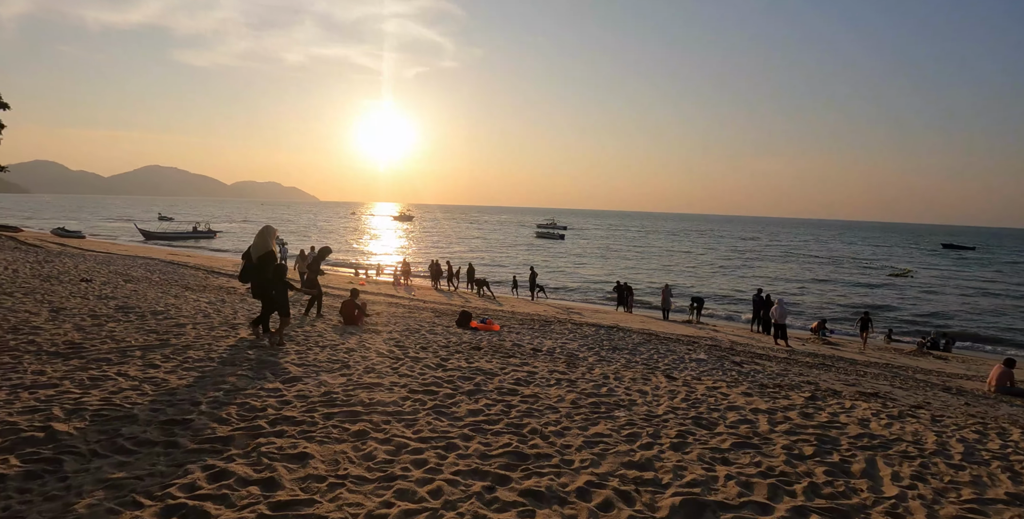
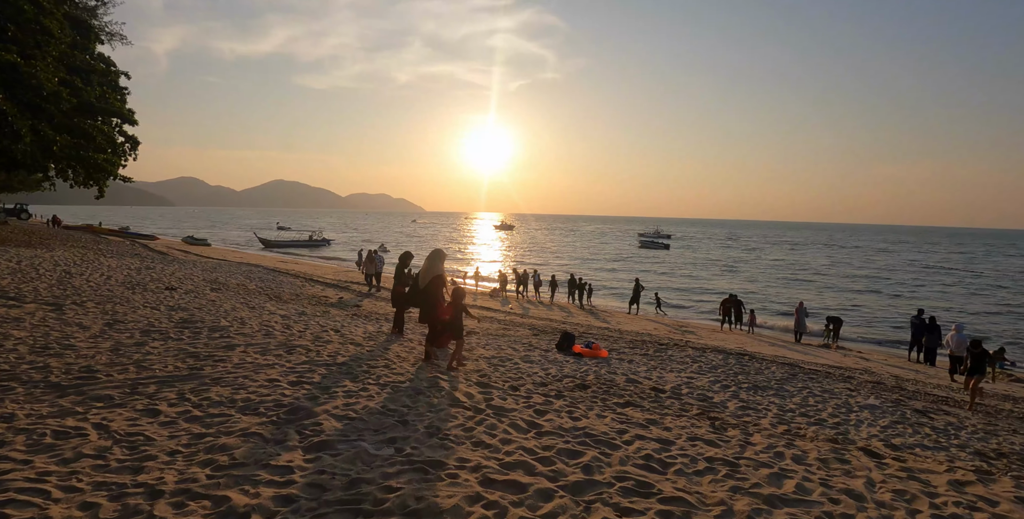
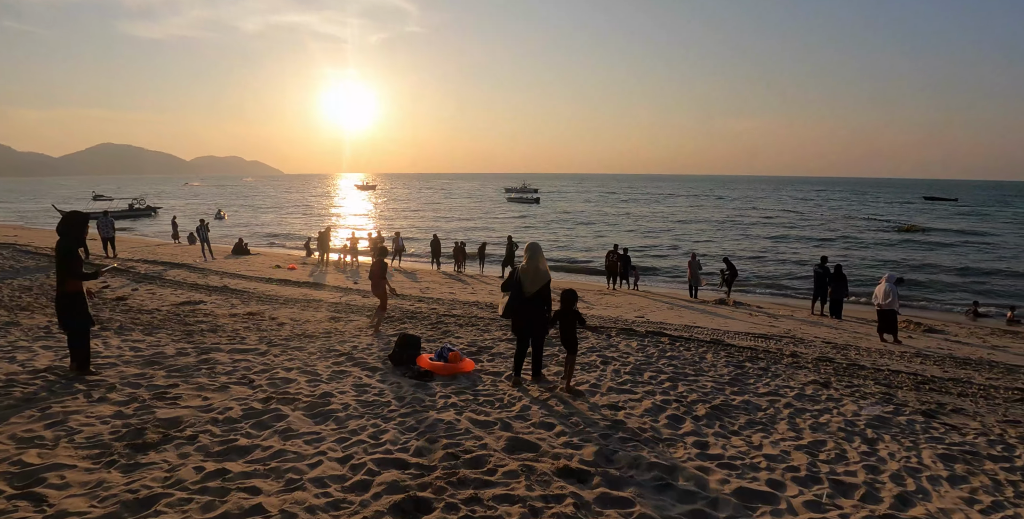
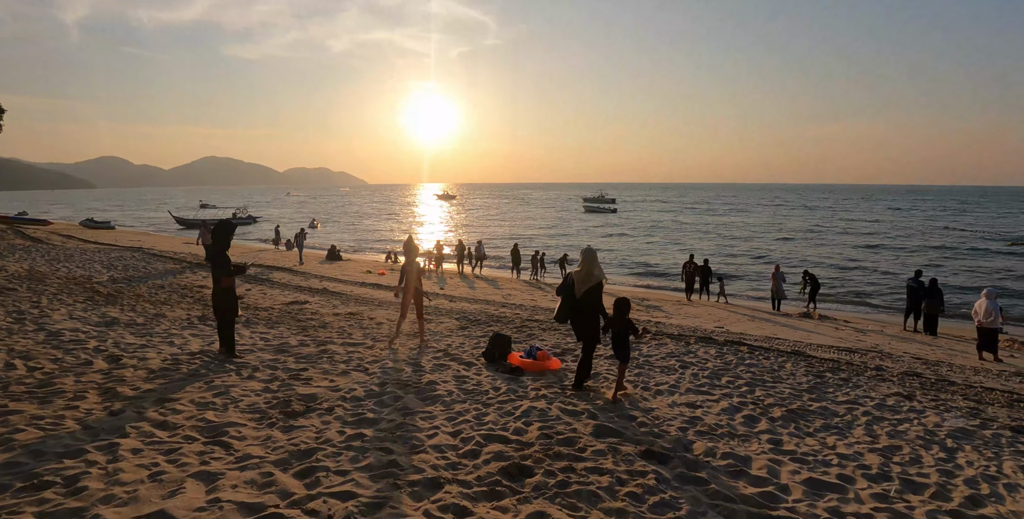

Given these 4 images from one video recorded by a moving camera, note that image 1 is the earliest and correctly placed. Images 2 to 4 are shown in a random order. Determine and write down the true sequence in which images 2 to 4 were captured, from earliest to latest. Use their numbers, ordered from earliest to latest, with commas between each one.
2, 4, 3
